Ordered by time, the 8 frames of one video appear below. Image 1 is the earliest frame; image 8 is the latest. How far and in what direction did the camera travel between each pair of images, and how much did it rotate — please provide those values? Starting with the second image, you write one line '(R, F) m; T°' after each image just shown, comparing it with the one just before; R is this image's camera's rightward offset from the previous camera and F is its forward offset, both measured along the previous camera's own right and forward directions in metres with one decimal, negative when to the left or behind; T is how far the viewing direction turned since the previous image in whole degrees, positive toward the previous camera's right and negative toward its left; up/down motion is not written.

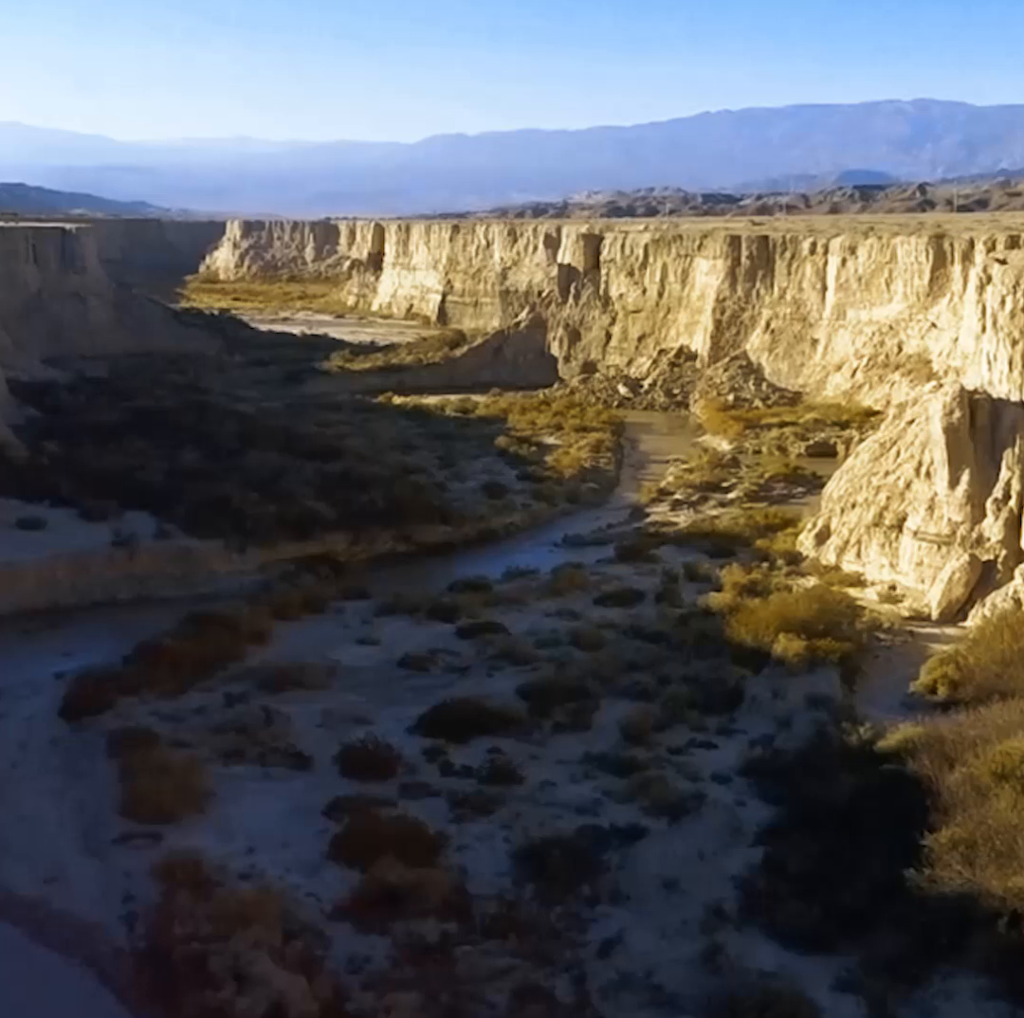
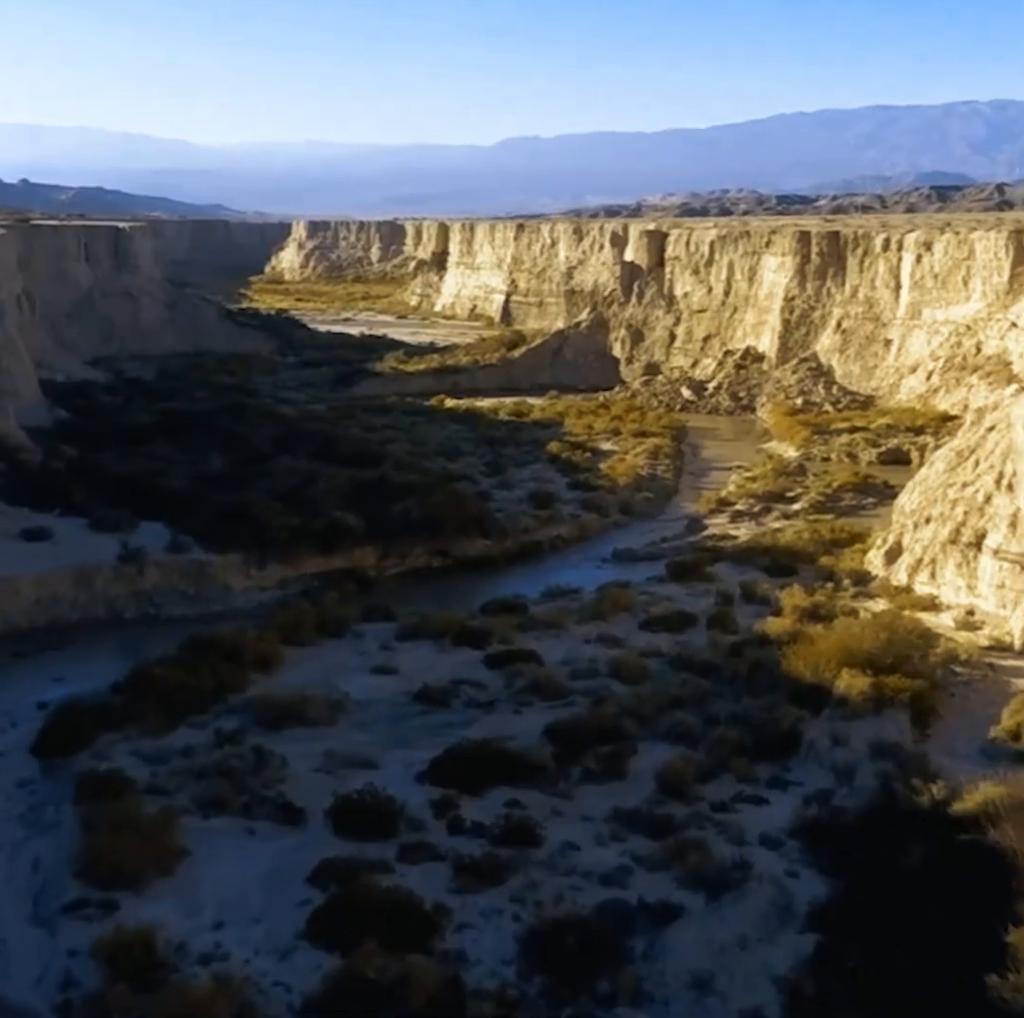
(+0.4, +1.5) m; -3°
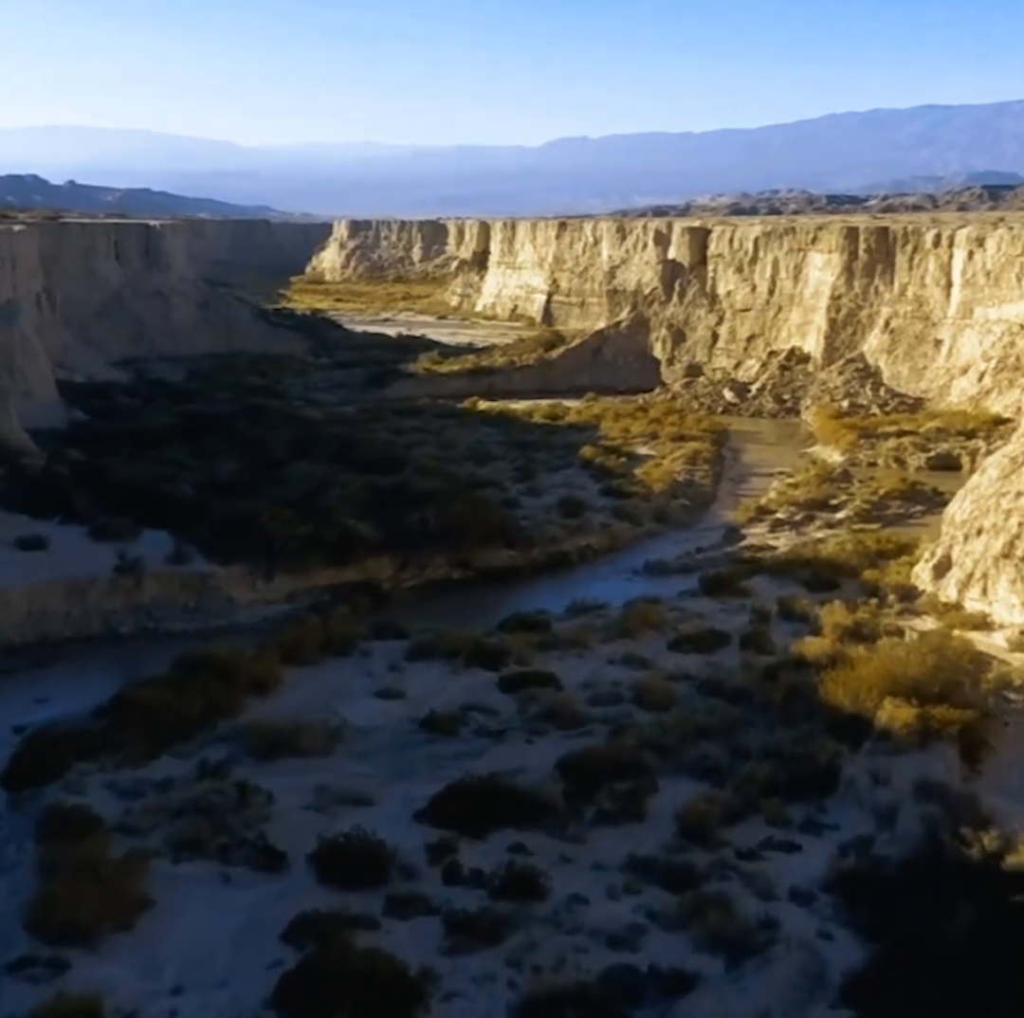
(+0.3, +1.0) m; -2°
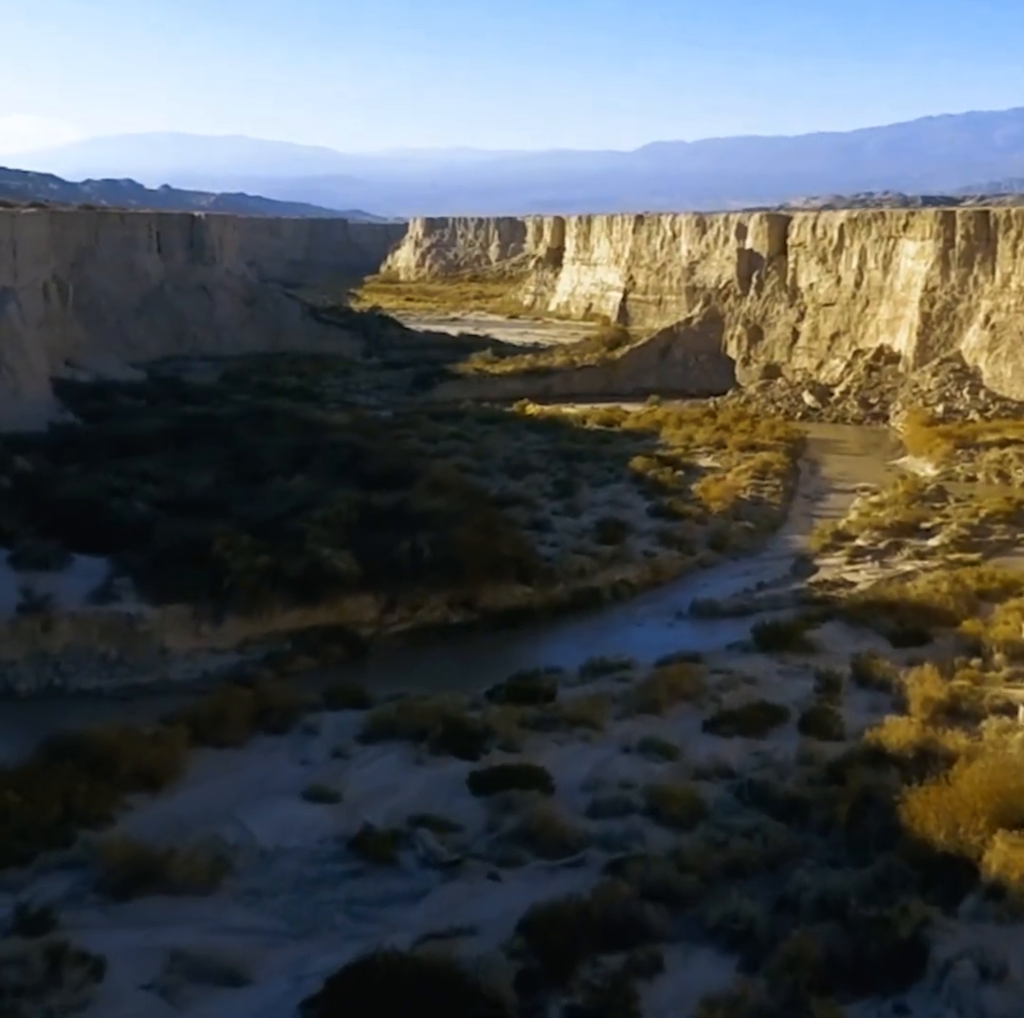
(+0.8, +3.3) m; -4°
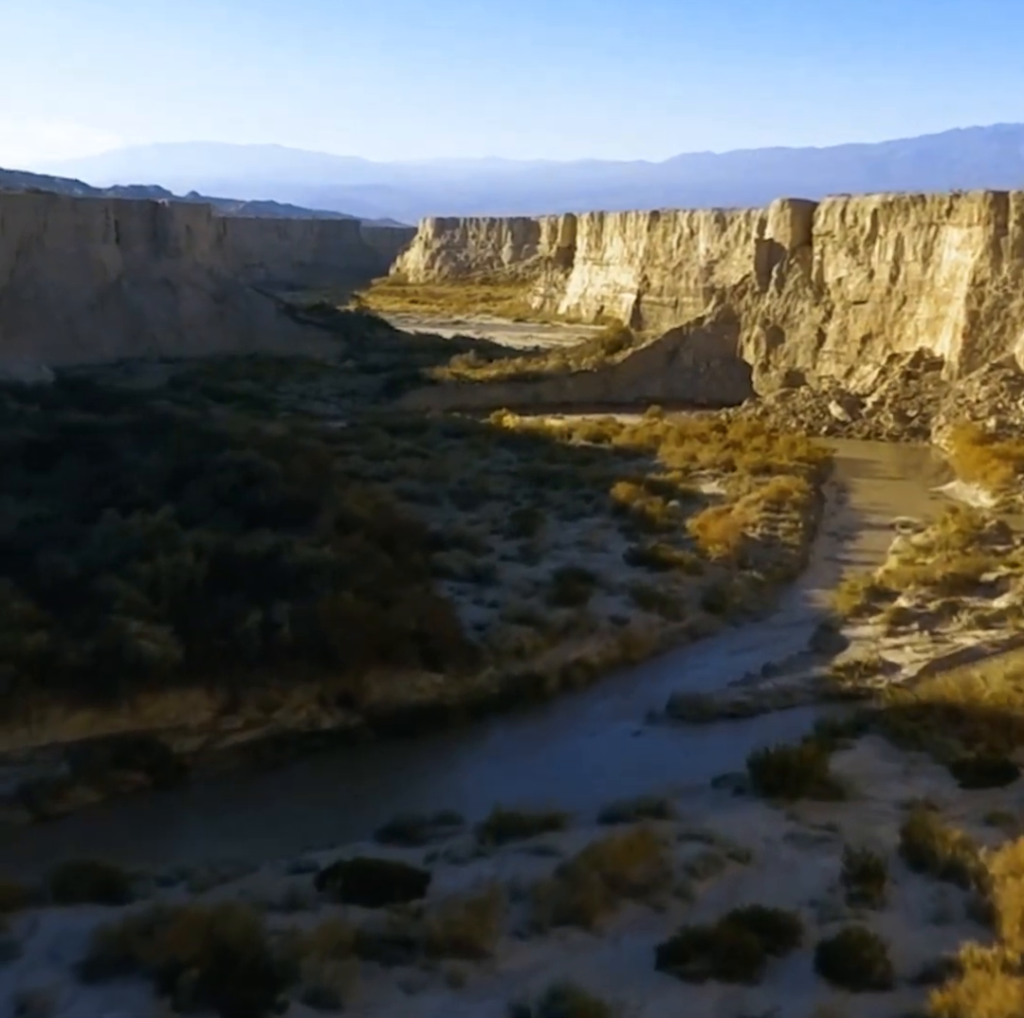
(+1.0, +4.5) m; -1°
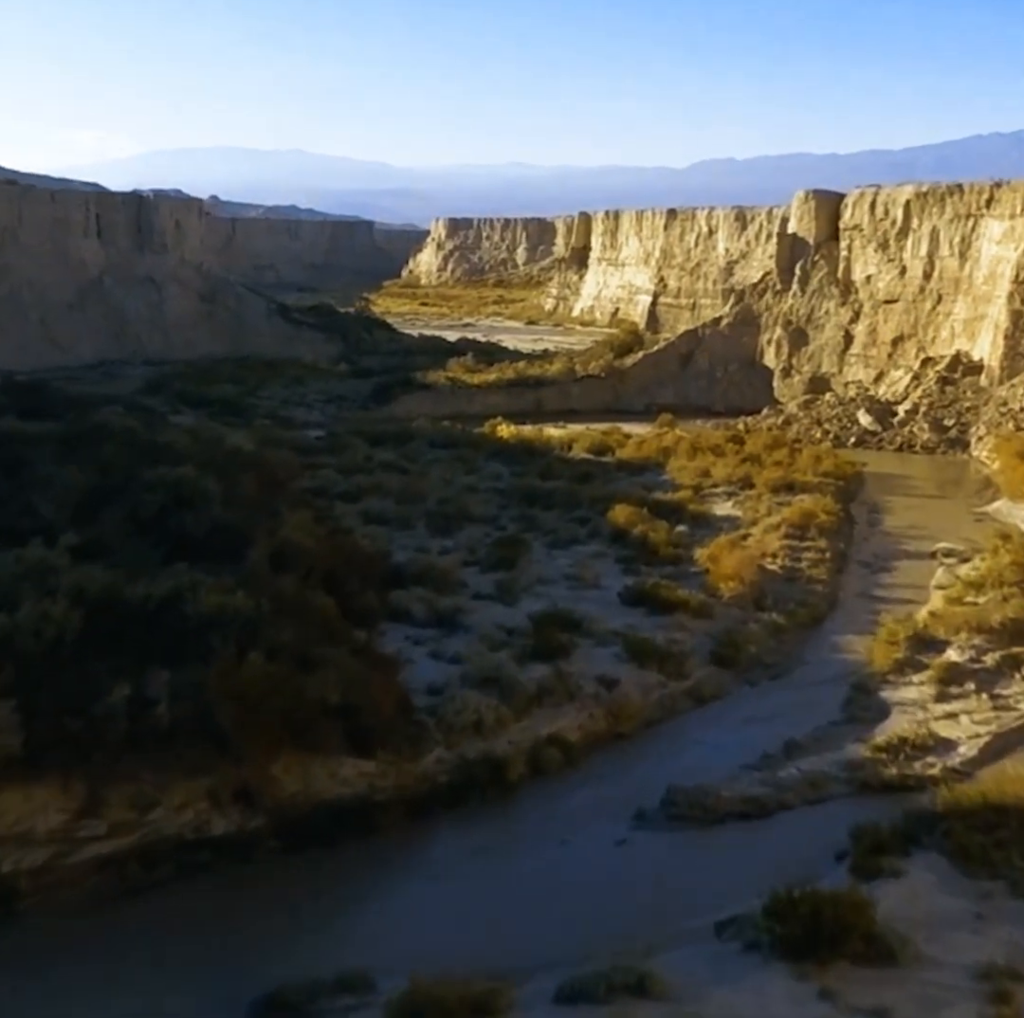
(+0.5, +2.4) m; -1°
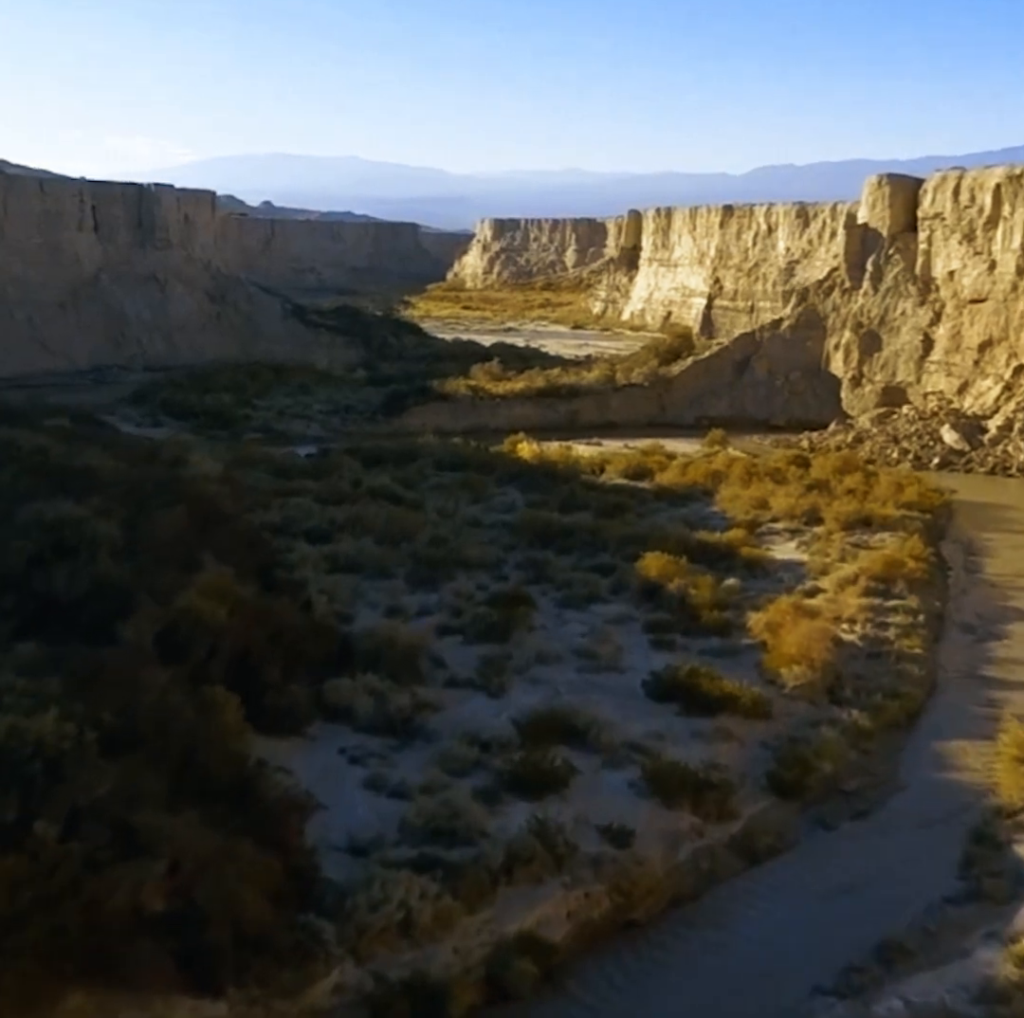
(+0.5, +3.2) m; -2°
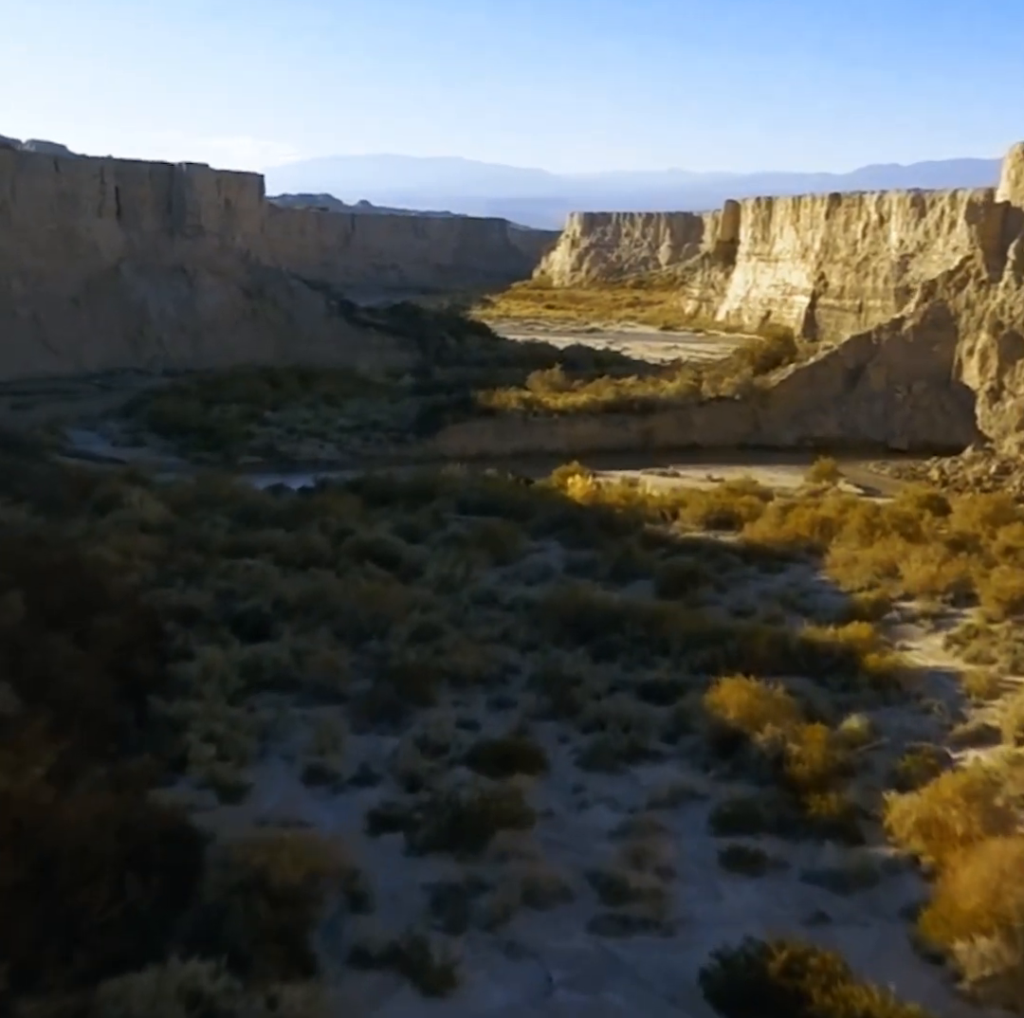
(+0.5, +4.1) m; -4°
